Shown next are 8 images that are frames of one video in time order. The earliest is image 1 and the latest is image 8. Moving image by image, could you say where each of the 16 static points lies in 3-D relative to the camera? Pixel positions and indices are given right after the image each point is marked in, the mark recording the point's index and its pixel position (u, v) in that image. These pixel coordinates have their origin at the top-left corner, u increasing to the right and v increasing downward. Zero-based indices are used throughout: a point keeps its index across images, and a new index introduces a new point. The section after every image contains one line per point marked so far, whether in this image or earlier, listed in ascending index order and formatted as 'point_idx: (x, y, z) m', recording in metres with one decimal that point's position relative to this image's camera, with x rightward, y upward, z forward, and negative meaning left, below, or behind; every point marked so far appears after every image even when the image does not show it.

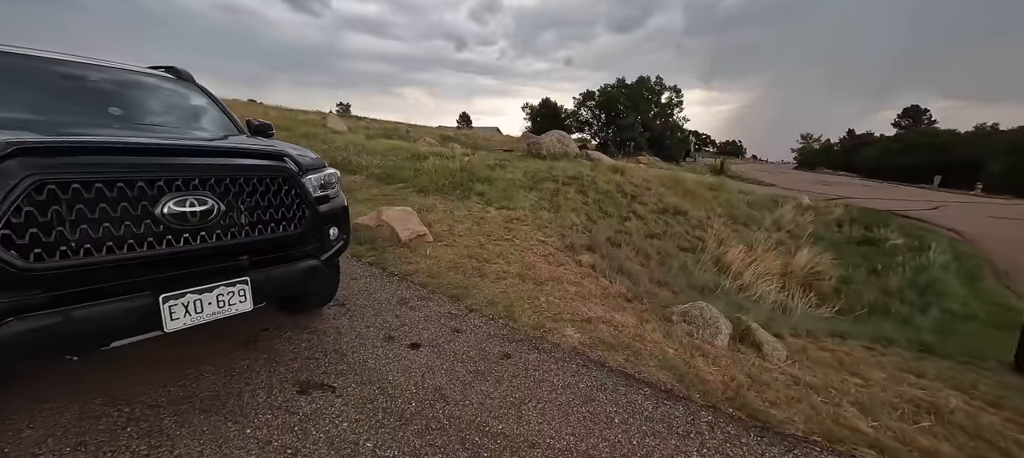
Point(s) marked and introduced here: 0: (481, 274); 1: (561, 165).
0: (-0.3, -0.4, +4.0) m
1: (+1.1, +1.6, +9.9) m
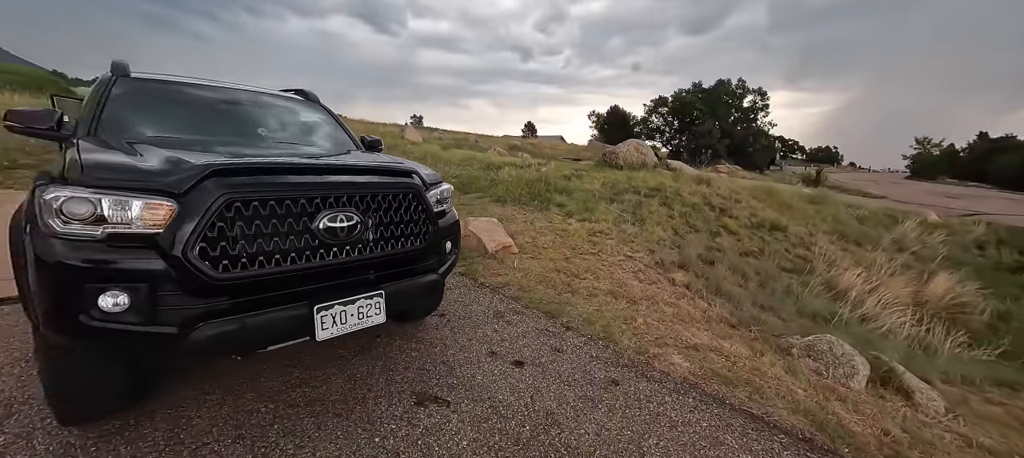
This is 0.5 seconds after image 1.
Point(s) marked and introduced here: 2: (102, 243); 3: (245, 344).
0: (+0.6, -0.6, +3.9) m
1: (+3.0, +1.3, +9.6) m
2: (-1.3, 0.0, +1.3) m
3: (-0.9, -0.4, +1.4) m
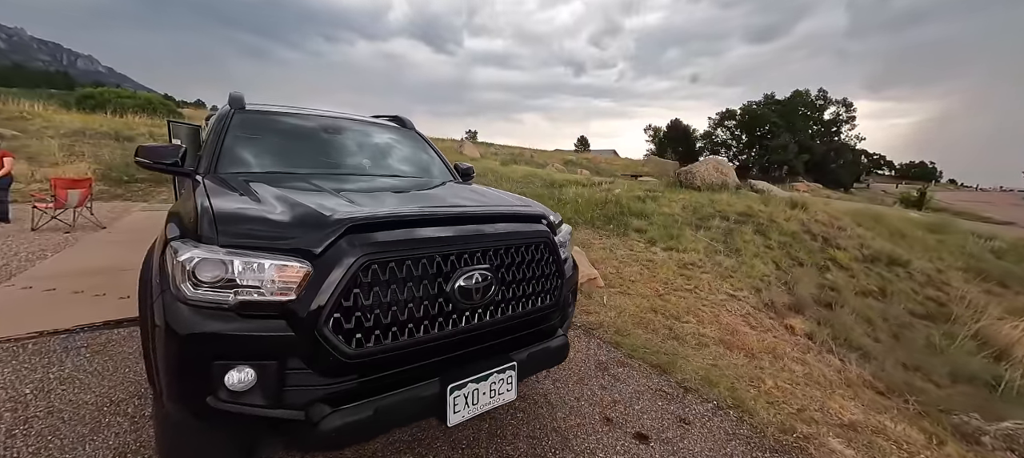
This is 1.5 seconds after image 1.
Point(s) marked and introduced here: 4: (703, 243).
0: (+1.4, -0.9, +3.5) m
1: (+4.6, +0.7, +8.8) m
2: (-0.8, -0.2, +1.1) m
3: (-0.4, -0.6, +1.2) m
4: (+2.8, -0.2, +5.9) m
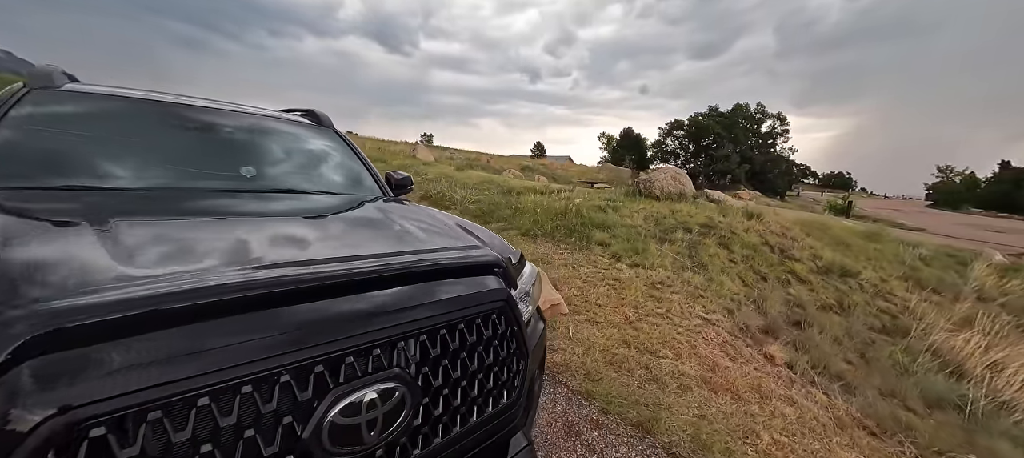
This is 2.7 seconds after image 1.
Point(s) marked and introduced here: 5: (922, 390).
0: (+1.0, -1.1, +3.0) m
1: (+3.7, +0.5, +8.6) m
2: (-0.9, -0.4, +0.4) m
3: (-0.5, -0.7, +0.5) m
4: (+2.1, -0.4, +5.5) m
5: (+4.2, -1.6, +4.1) m
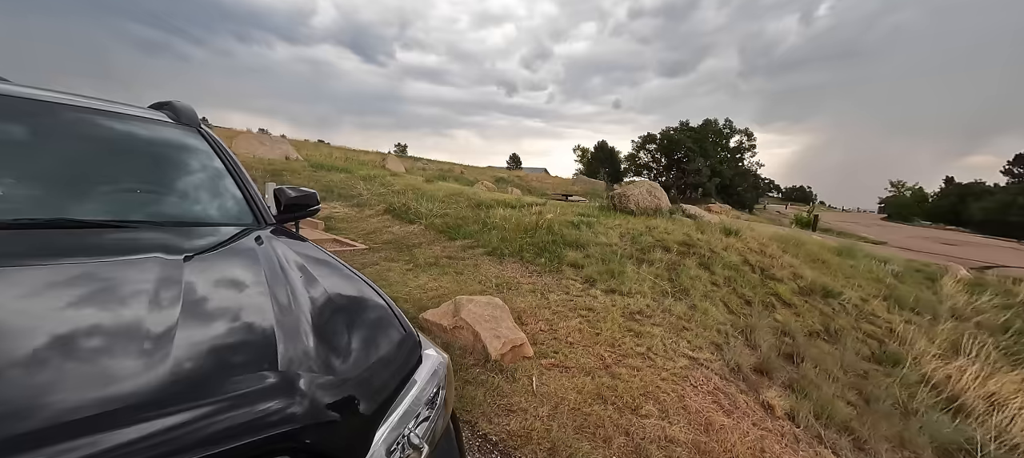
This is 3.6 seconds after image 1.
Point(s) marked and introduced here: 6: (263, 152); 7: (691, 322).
0: (+0.7, -1.3, +2.3) m
1: (+3.0, +0.1, +8.2) m
2: (-1.0, -0.5, -0.3) m
3: (-0.7, -0.9, -0.2) m
4: (+1.7, -0.7, +5.0) m
5: (+3.8, -1.9, +3.7) m
6: (-11.7, +3.7, +19.1) m
7: (+1.9, -1.0, +4.3) m
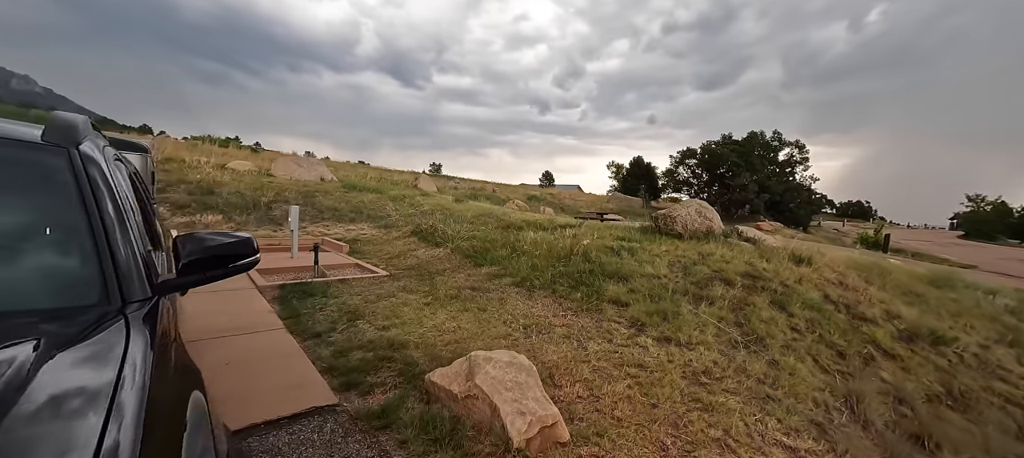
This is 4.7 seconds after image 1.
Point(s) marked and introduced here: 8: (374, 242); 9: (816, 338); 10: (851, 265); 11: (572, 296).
0: (+0.8, -1.5, +1.5) m
1: (+3.6, -0.3, +7.2) m
2: (-1.1, -0.6, -1.0) m
3: (-0.8, -1.0, -0.9) m
4: (+2.0, -1.0, +4.0) m
5: (+4.0, -2.1, +2.5) m
6: (-10.2, +2.7, +19.4) m
7: (+2.1, -1.3, +3.3) m
8: (-3.6, -0.4, +10.6) m
9: (+3.3, -1.2, +4.4) m
10: (+6.4, -0.7, +7.6) m
11: (+0.8, -0.9, +5.3) m
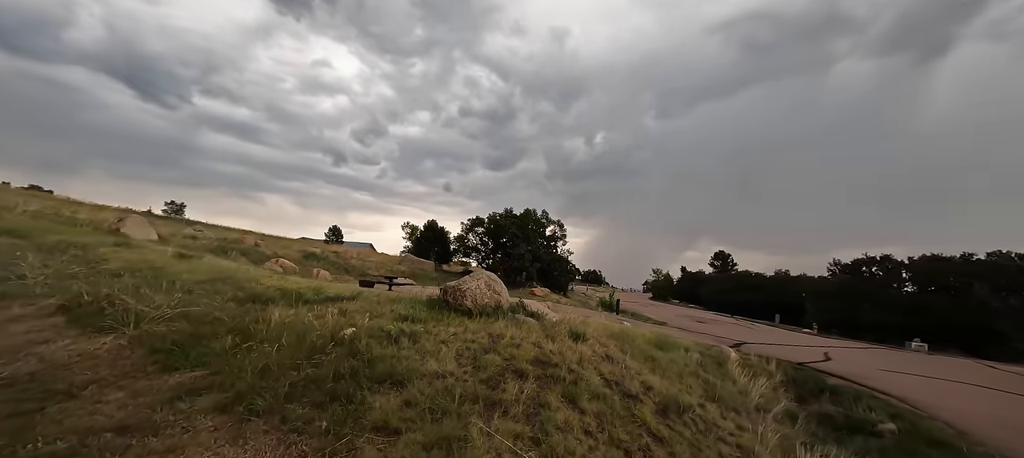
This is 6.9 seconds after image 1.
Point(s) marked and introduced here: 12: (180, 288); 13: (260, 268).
0: (+0.2, -1.8, +0.1) m
1: (-0.2, -1.6, +6.5) m
2: (-0.3, -0.4, -2.9) m
3: (-0.1, -0.9, -2.7) m
4: (0.0, -1.7, +2.9) m
5: (+2.4, -2.8, +2.4) m
6: (-18.1, +1.0, +11.0) m
7: (+0.4, -1.9, +2.4) m
8: (-8.1, -1.4, +6.0) m
9: (+0.9, -2.1, +3.8) m
10: (+2.1, -2.3, +8.2) m
11: (-1.7, -1.7, +3.5) m
12: (-6.6, -1.2, +8.1) m
13: (-8.4, -1.3, +13.6) m
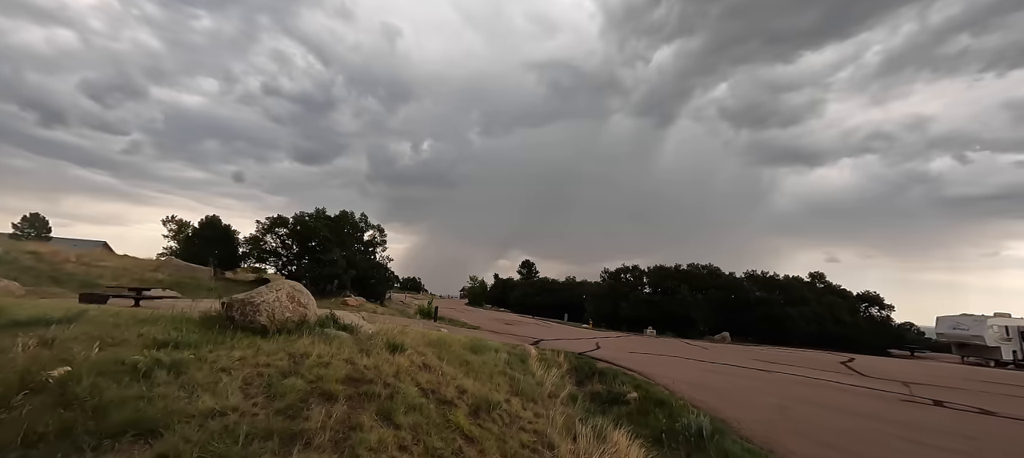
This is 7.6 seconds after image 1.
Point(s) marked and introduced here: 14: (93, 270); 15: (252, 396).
0: (+0.2, -1.8, -0.2) m
1: (-2.8, -1.7, +5.5) m
2: (+1.1, -0.4, -3.0) m
3: (+1.2, -0.8, -2.7) m
4: (-1.2, -1.7, +2.3) m
5: (+1.2, -2.9, +2.9) m
6: (-20.8, +1.8, +2.1) m
7: (-0.5, -2.0, +2.0) m
8: (-9.8, -1.1, +1.8) m
9: (-0.7, -2.1, +3.6) m
10: (-1.5, -2.4, +8.0) m
11: (-2.9, -1.6, +2.1) m
12: (-9.3, -1.0, +4.3) m
13: (-13.2, -1.0, +8.5) m
14: (-18.5, -1.9, +18.0) m
15: (-2.5, -1.6, +3.8) m
